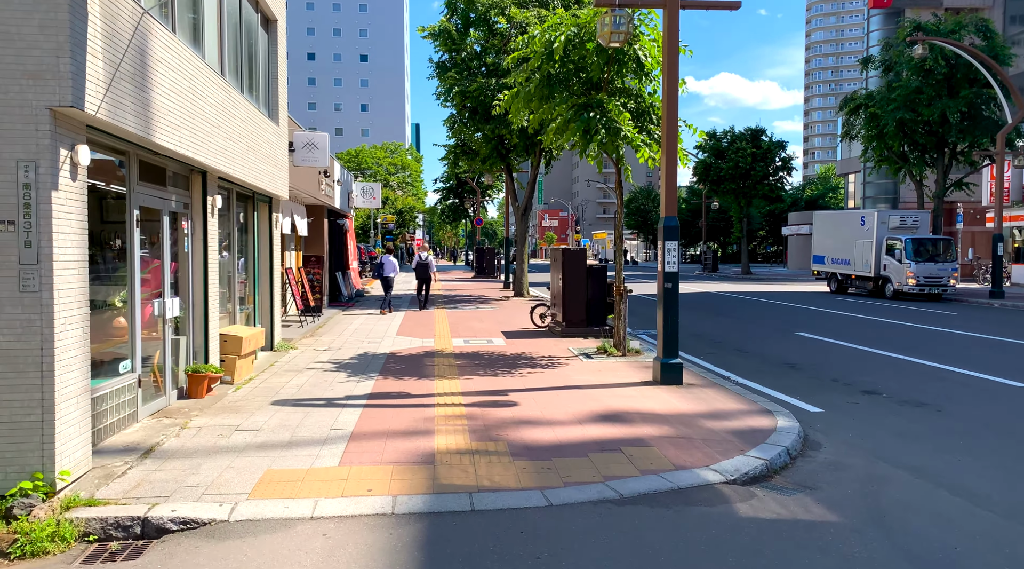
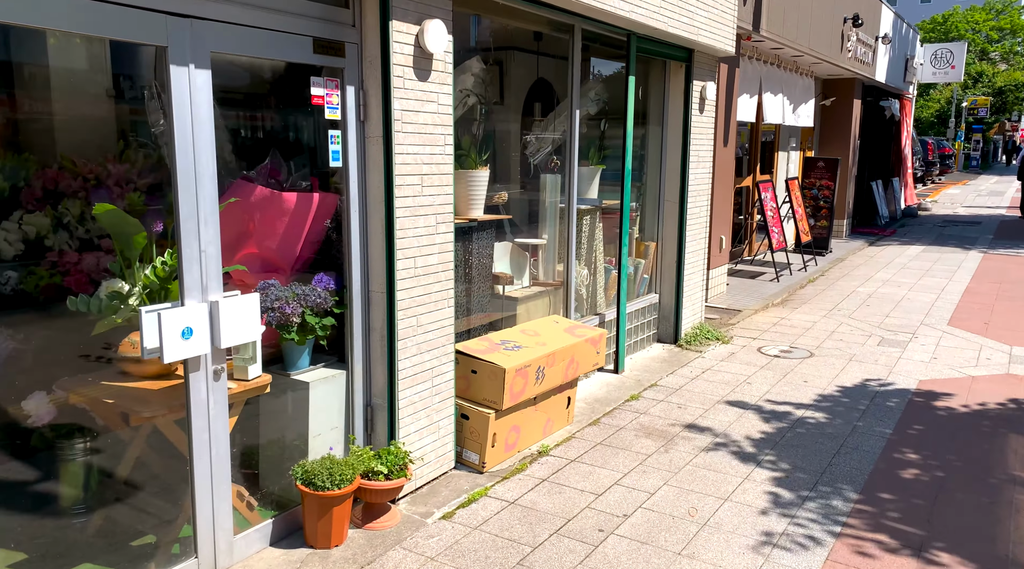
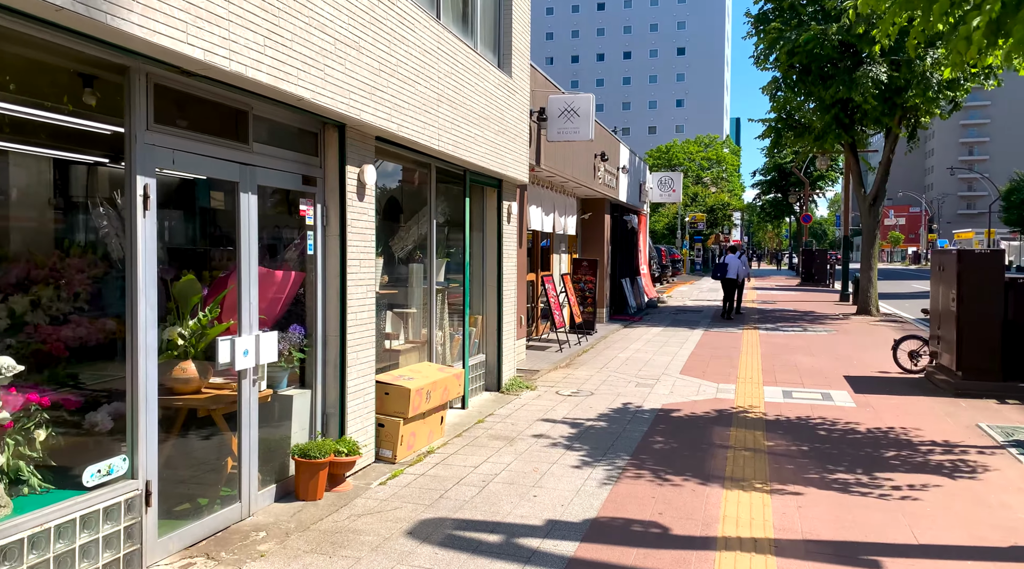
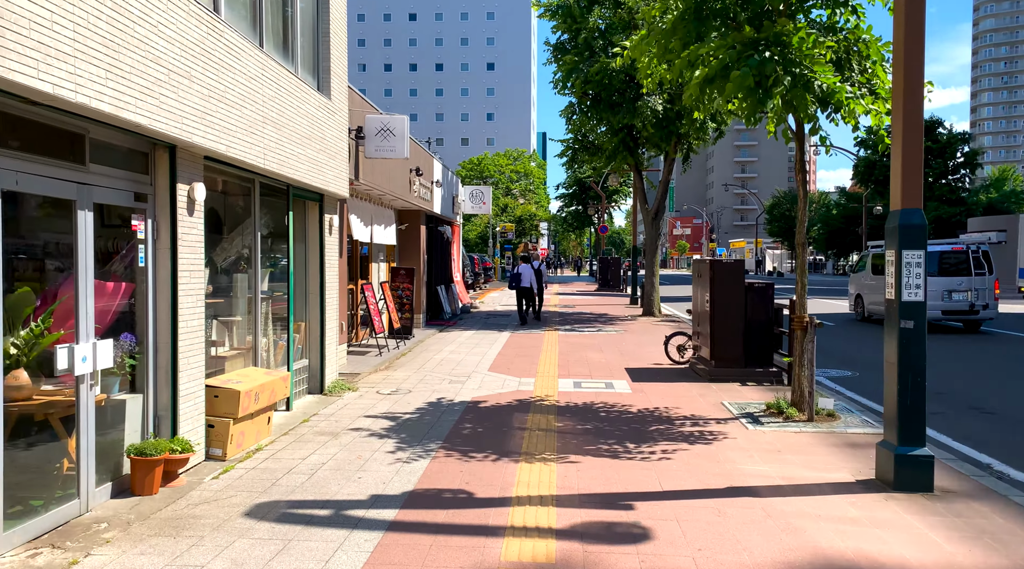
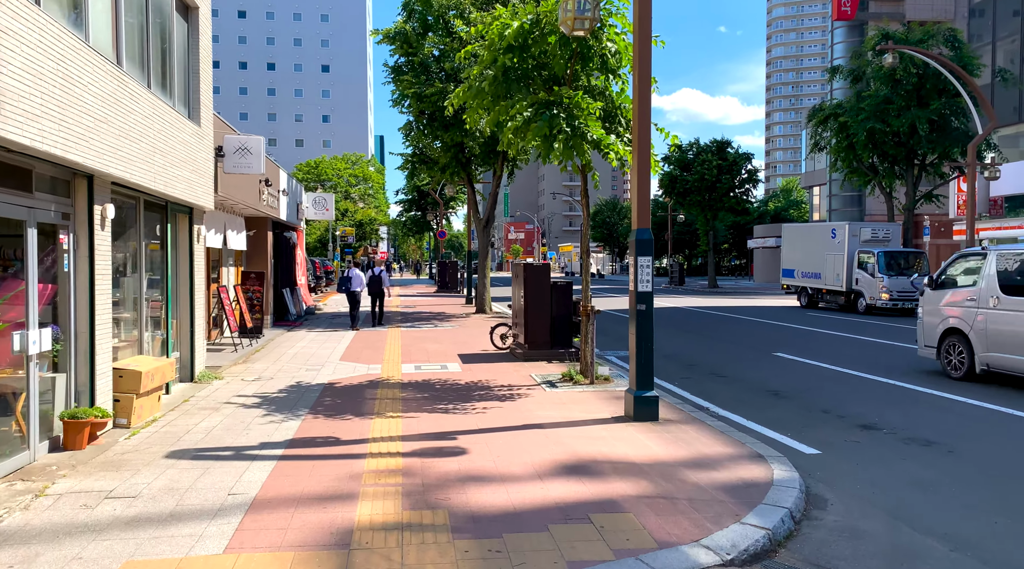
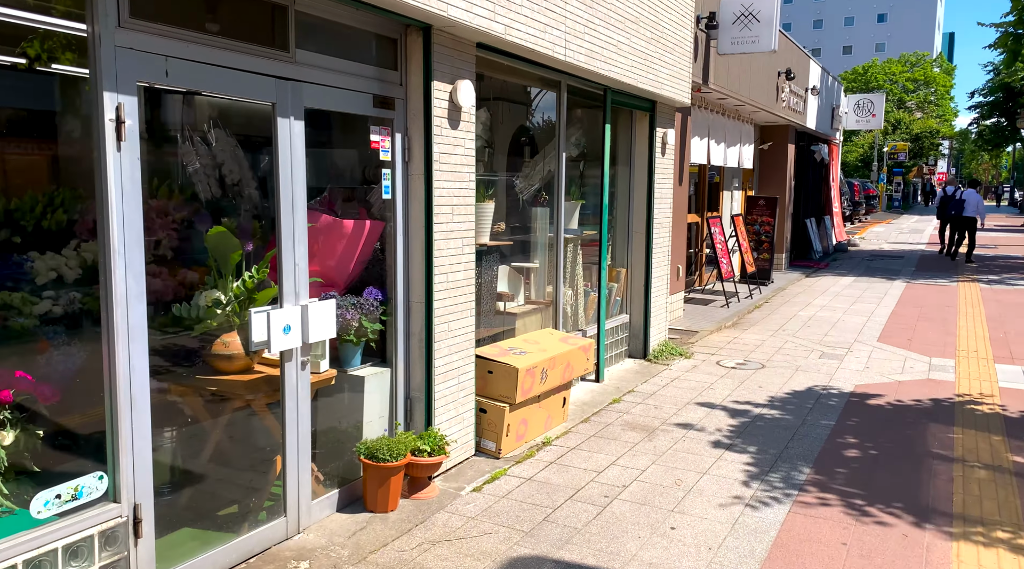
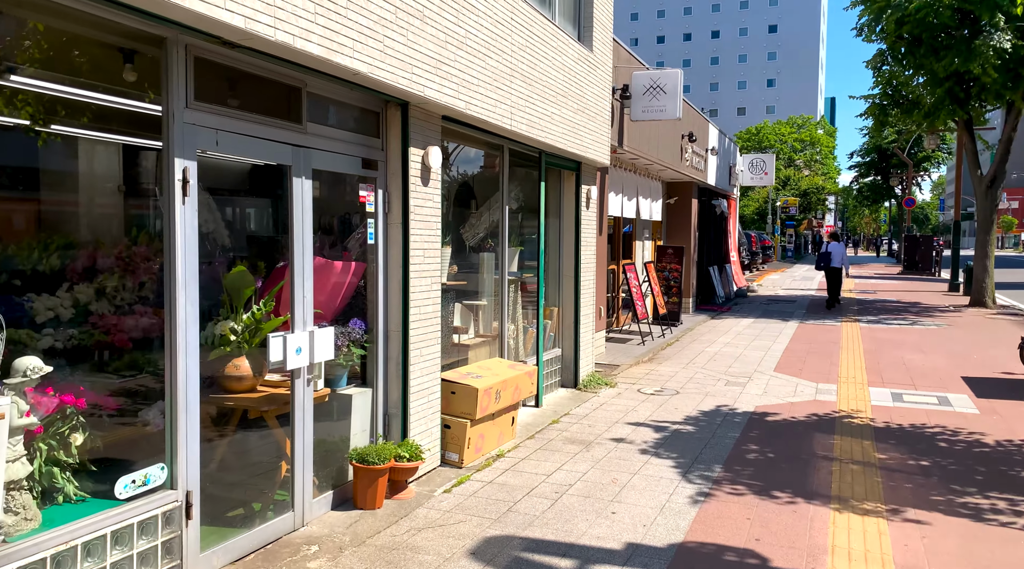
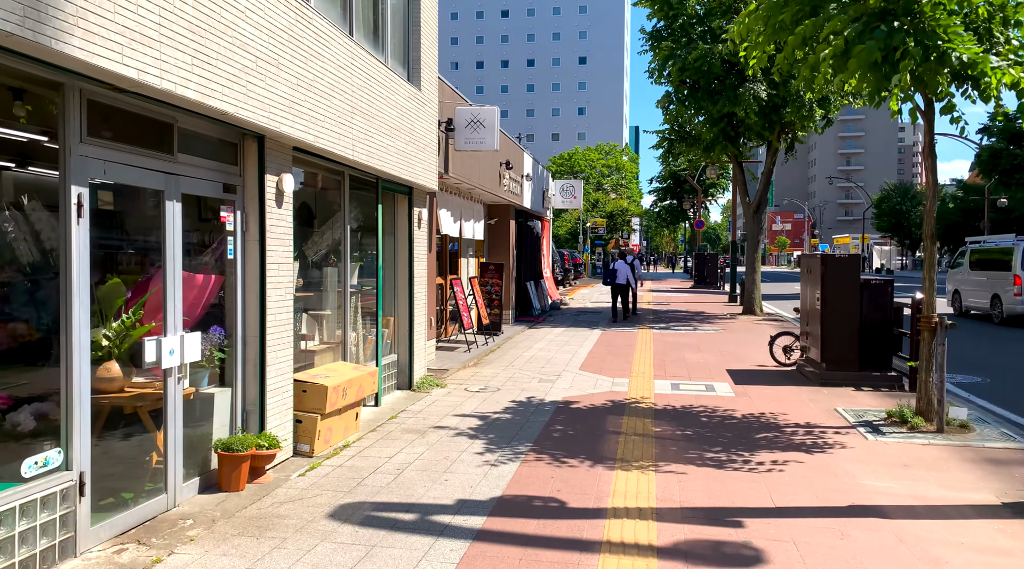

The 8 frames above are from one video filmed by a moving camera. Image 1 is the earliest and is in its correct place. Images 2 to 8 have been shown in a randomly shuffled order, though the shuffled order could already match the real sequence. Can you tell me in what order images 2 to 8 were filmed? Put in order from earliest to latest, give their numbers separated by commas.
5, 4, 8, 3, 7, 6, 2
